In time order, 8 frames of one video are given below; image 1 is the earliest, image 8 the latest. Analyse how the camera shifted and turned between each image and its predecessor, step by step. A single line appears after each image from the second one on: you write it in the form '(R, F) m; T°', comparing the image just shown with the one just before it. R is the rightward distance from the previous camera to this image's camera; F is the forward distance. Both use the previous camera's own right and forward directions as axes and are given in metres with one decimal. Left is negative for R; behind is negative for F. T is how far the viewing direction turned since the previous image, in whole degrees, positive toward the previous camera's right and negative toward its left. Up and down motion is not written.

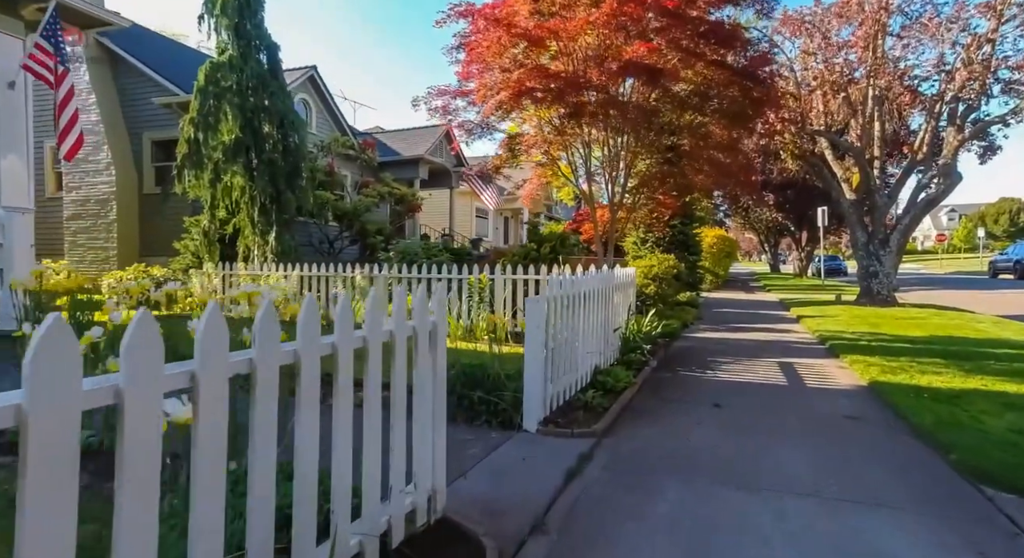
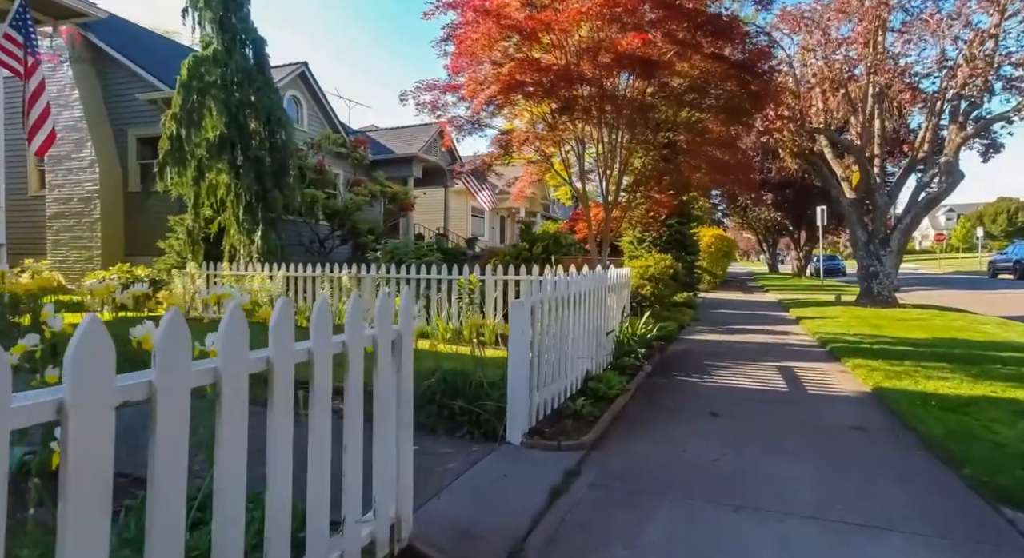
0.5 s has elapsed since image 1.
(+0.1, +0.3) m; 0°
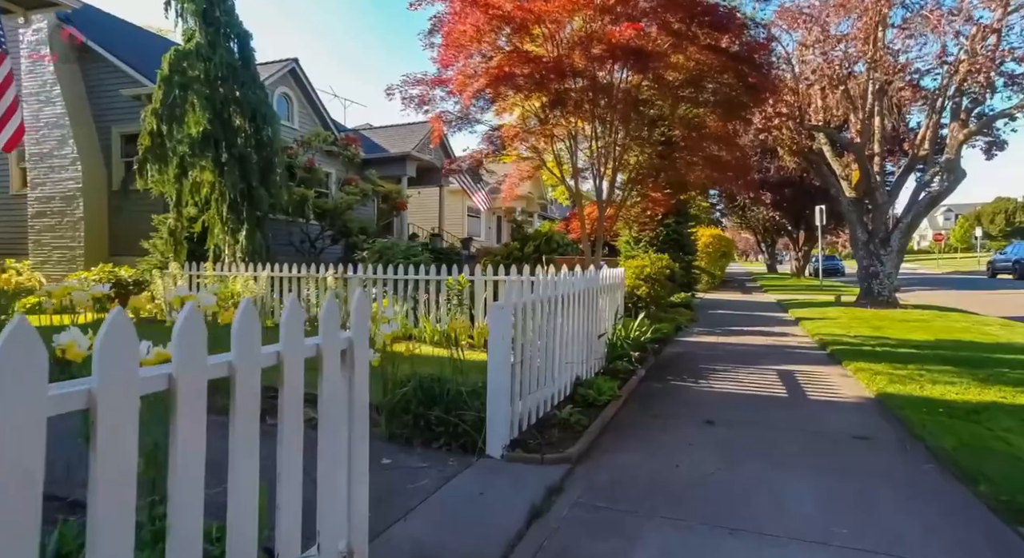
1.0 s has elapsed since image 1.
(+0.1, +0.3) m; 0°
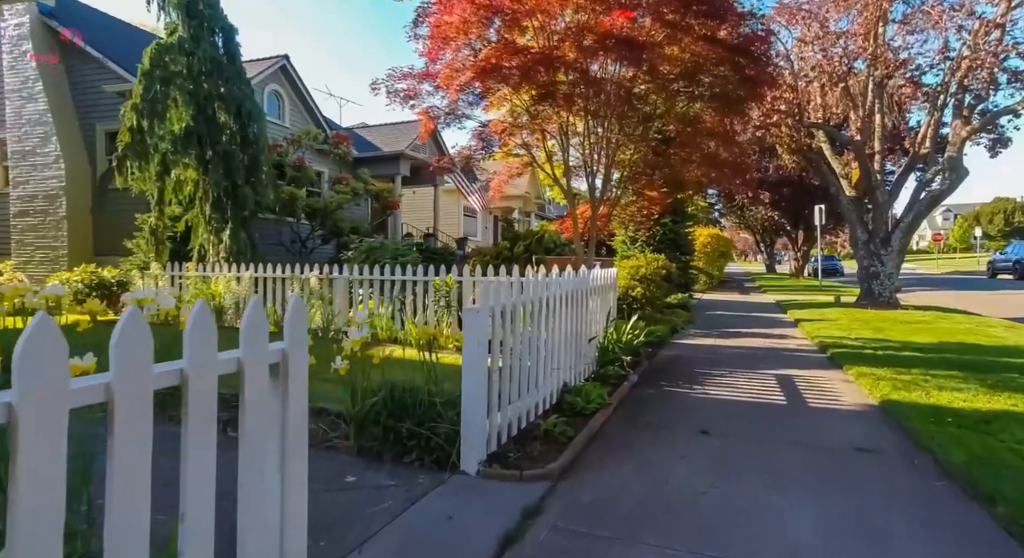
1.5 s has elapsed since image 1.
(+0.1, +0.3) m; 0°
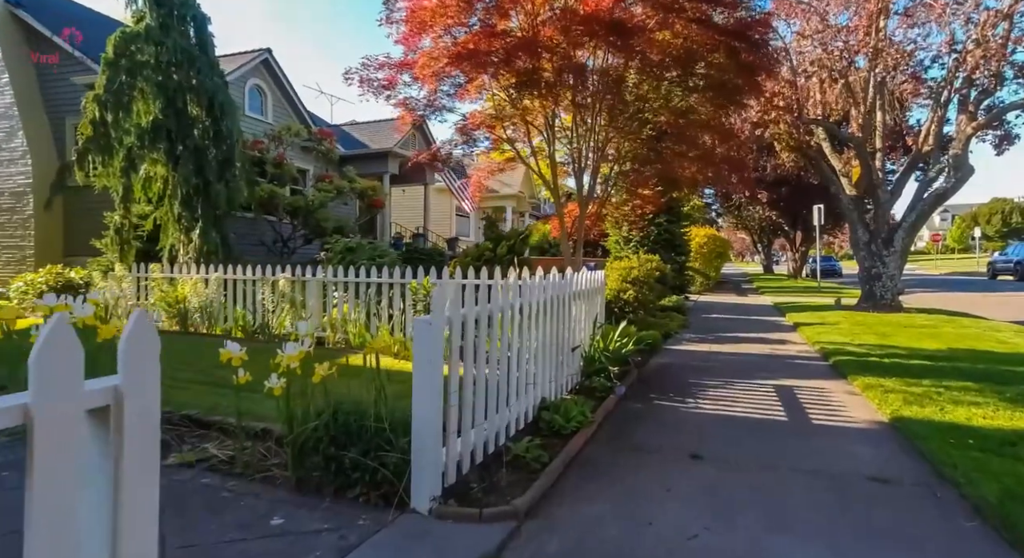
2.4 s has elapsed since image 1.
(+0.2, +0.6) m; 0°
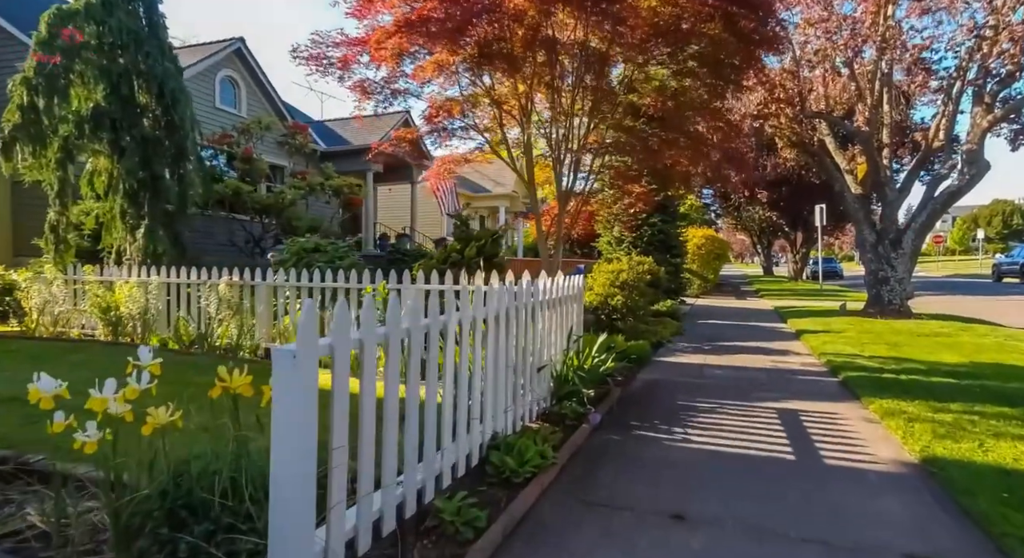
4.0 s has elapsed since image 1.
(+0.4, +1.0) m; 0°
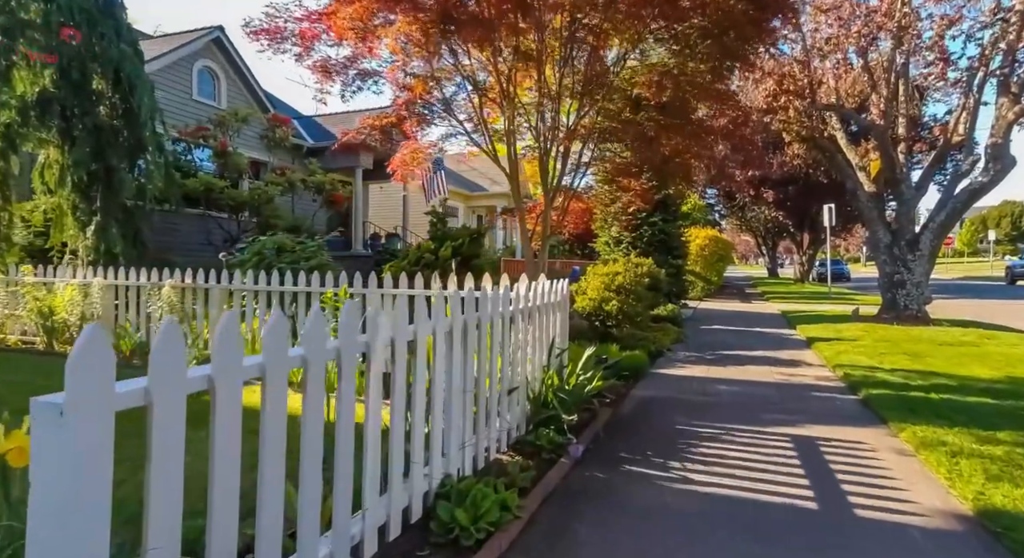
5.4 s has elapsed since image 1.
(+0.3, +0.9) m; 0°
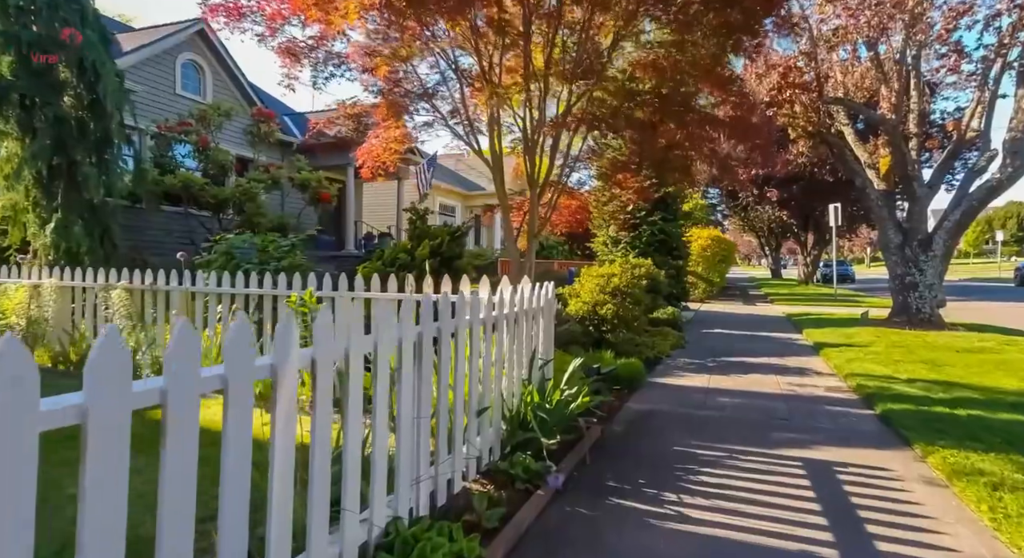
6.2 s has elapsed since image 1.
(+0.2, +0.6) m; 0°
